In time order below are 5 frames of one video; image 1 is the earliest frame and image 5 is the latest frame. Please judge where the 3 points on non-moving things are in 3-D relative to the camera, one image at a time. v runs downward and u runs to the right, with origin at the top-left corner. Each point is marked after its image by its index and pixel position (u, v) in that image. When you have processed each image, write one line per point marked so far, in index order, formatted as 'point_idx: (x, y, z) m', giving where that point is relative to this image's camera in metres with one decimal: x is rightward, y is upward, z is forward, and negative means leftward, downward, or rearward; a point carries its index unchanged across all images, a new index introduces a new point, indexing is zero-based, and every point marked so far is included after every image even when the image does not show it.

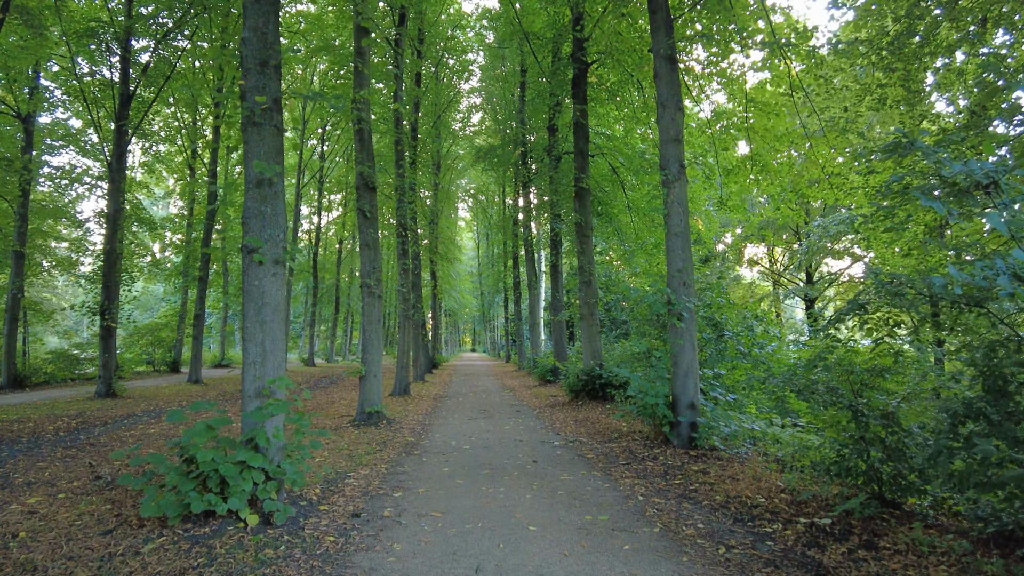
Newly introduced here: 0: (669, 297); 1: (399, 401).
0: (+2.2, -0.1, +7.1) m
1: (-2.8, -2.8, +12.2) m
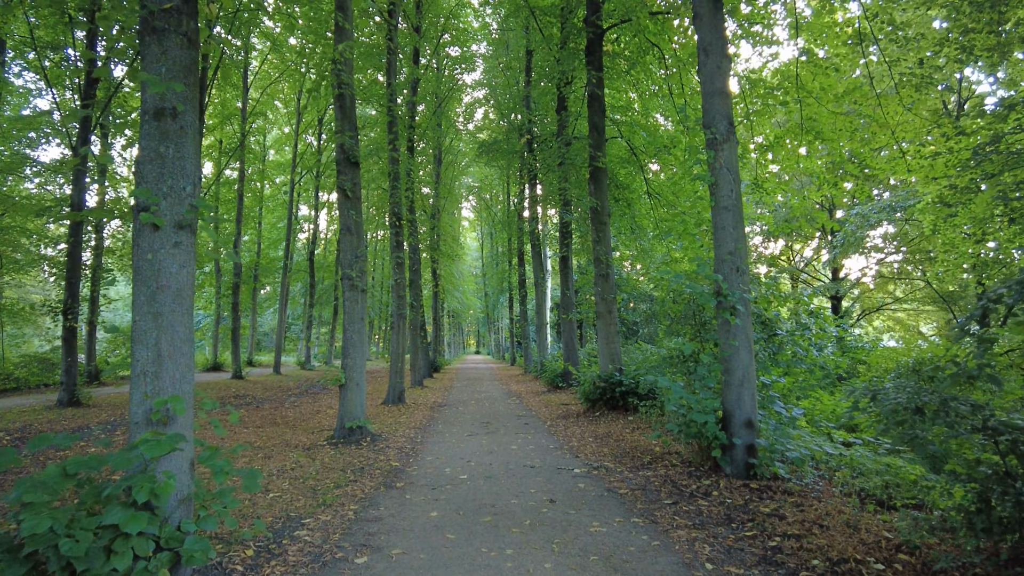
0: (+2.3, 0.0, +5.6) m
1: (-2.6, -2.7, +10.8) m
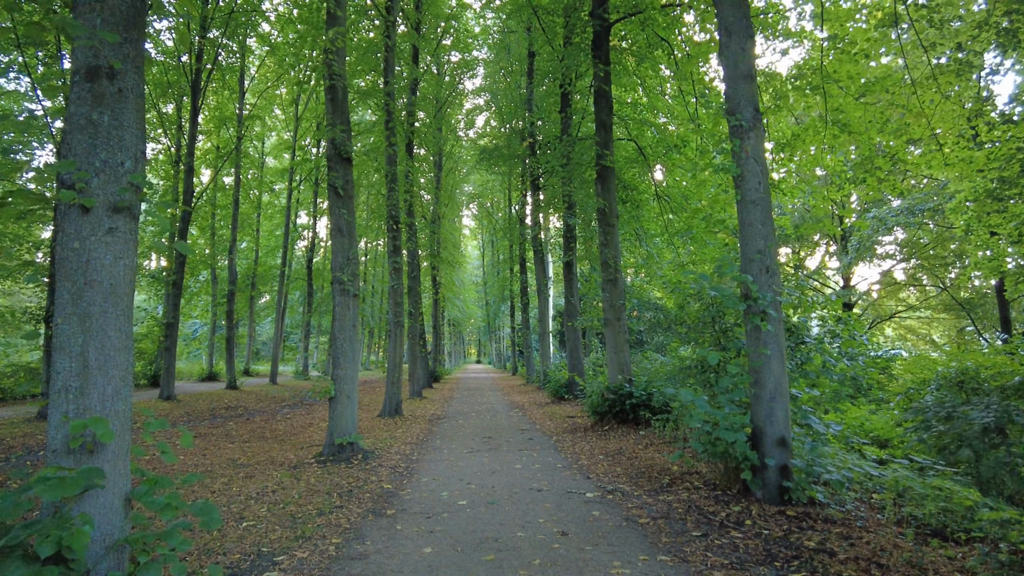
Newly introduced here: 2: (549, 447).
0: (+2.4, 0.0, +5.1) m
1: (-2.6, -2.8, +10.3) m
2: (+0.6, -2.4, +7.7) m
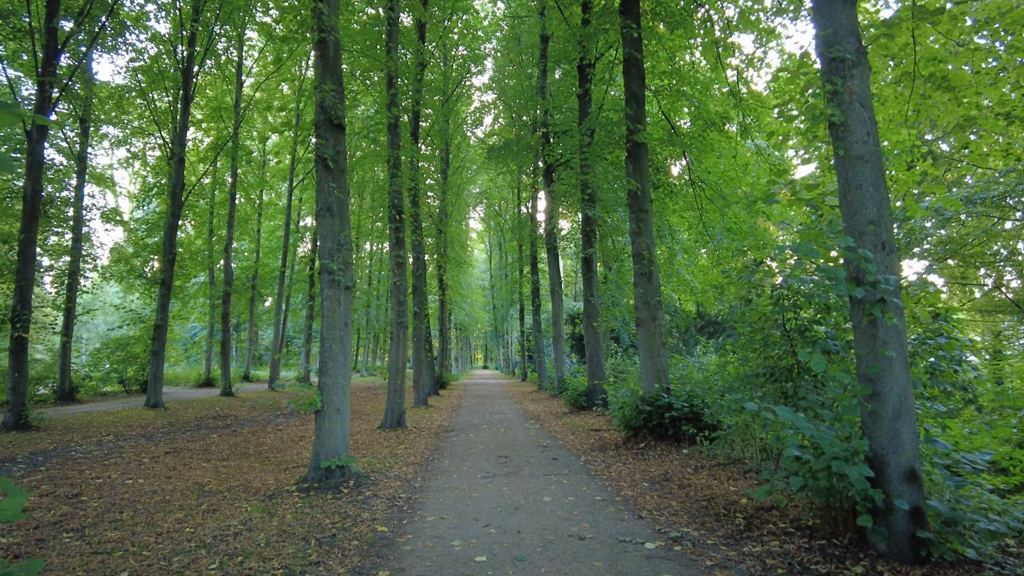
0: (+2.6, +0.1, +3.8) m
1: (-2.2, -2.7, +9.0) m
2: (+0.9, -2.3, +6.4) m
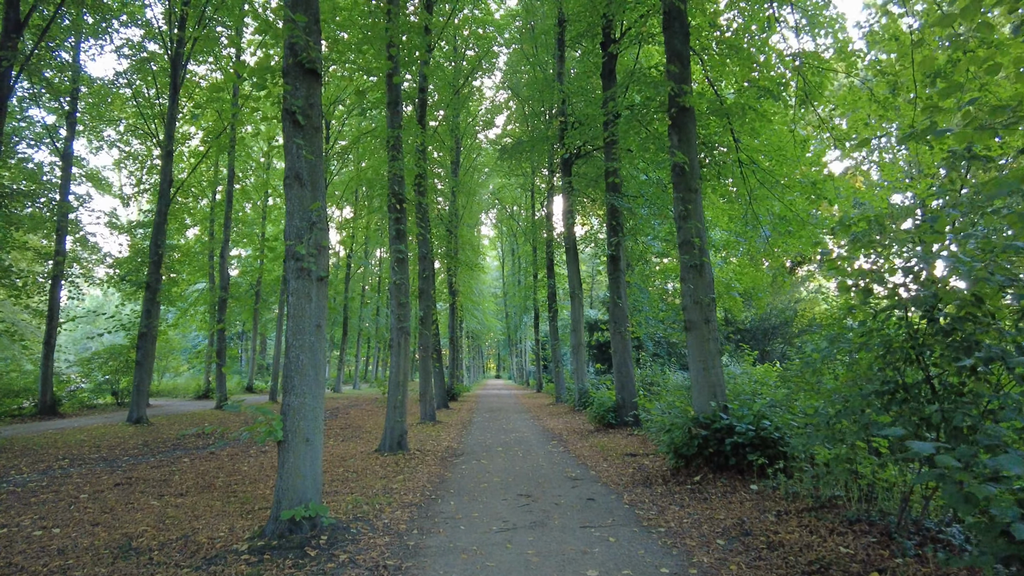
0: (+2.8, +0.3, +2.3) m
1: (-1.9, -2.7, +7.6) m
2: (+1.1, -2.2, +4.9) m
